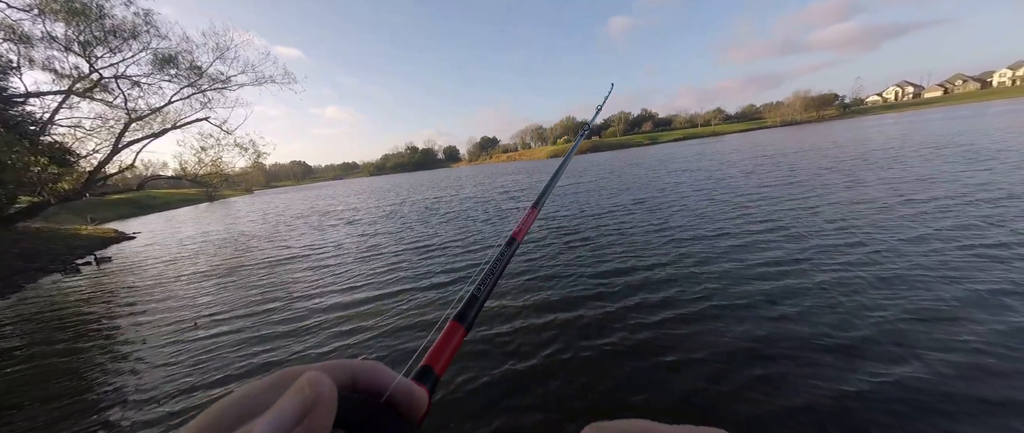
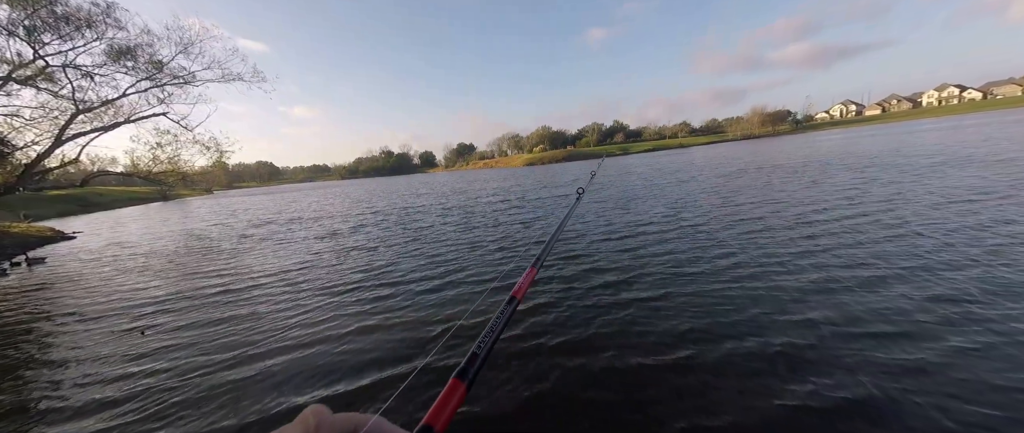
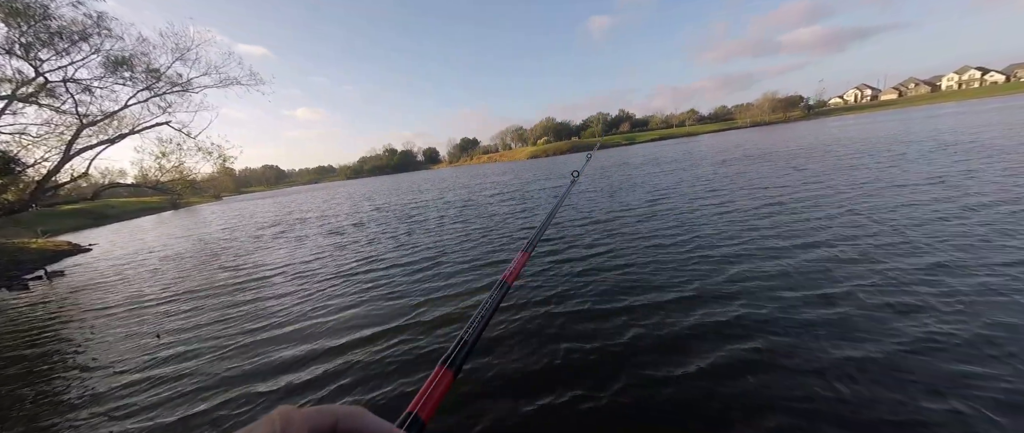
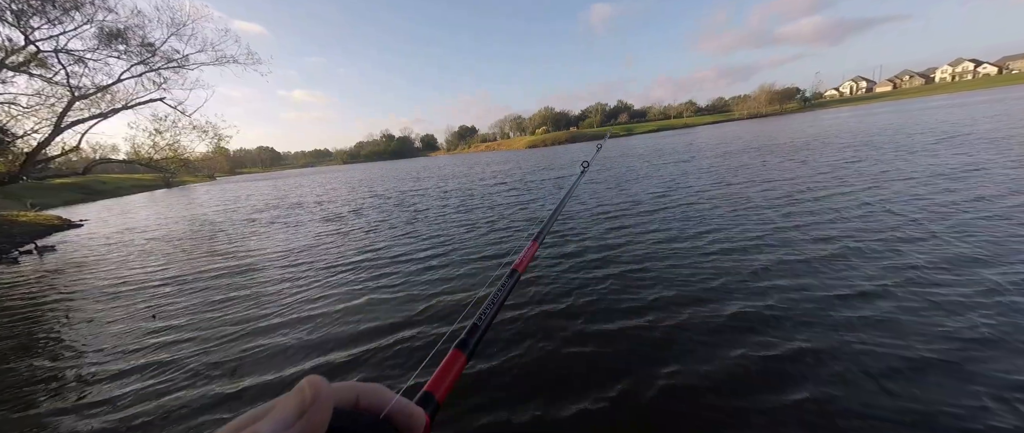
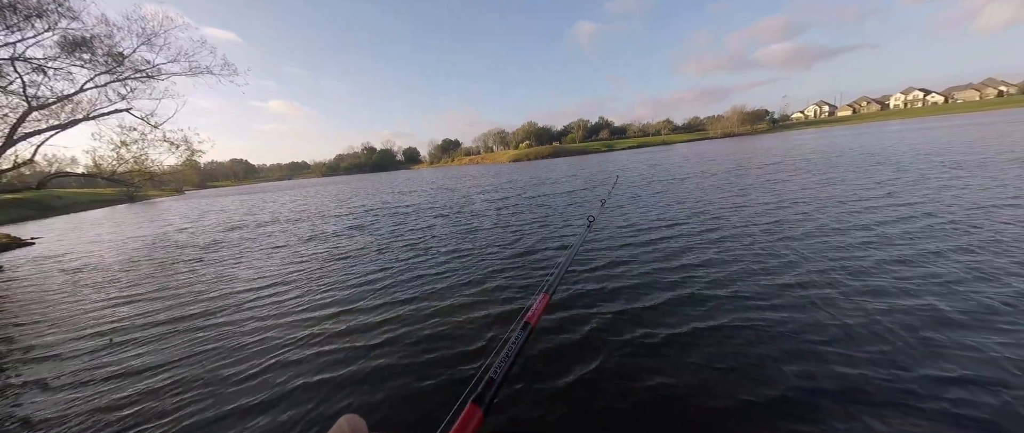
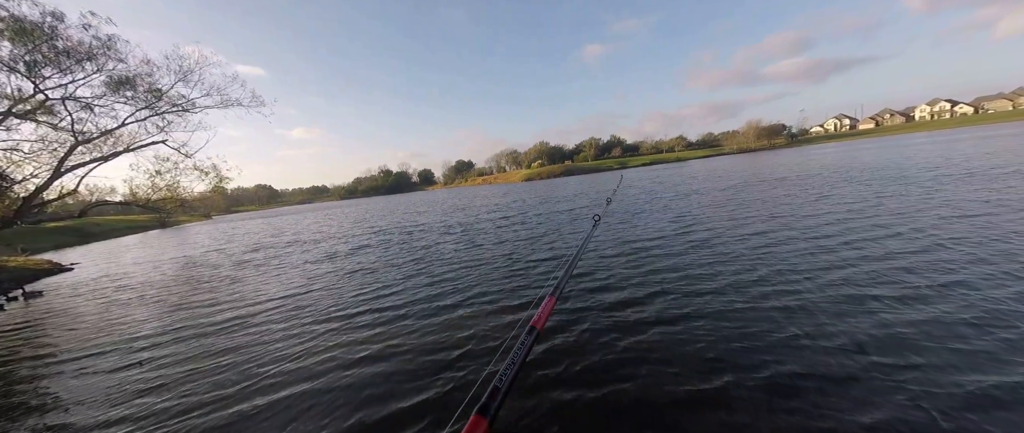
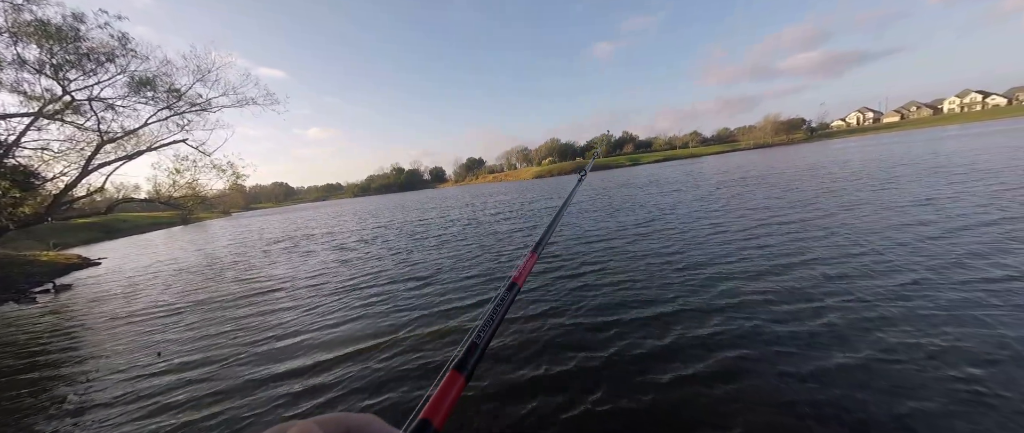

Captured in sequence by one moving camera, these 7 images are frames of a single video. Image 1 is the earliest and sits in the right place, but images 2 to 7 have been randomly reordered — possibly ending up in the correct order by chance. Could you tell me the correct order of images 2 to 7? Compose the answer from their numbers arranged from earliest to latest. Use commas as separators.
7, 3, 4, 2, 6, 5
